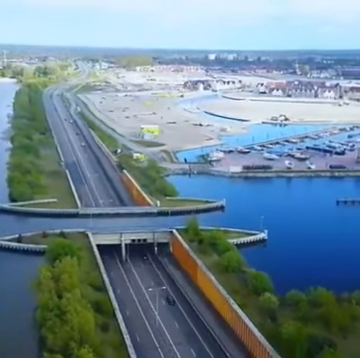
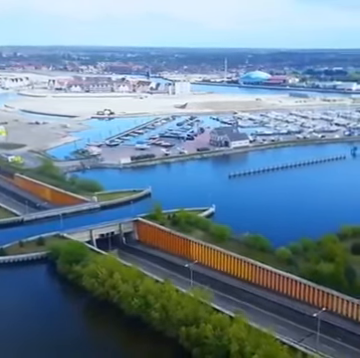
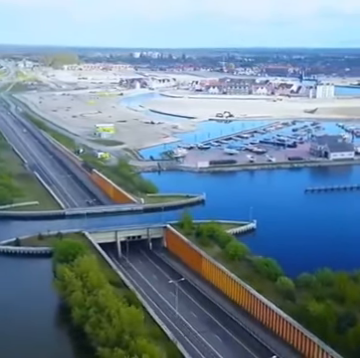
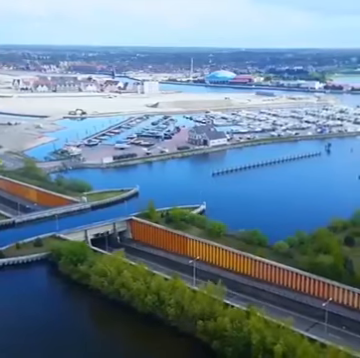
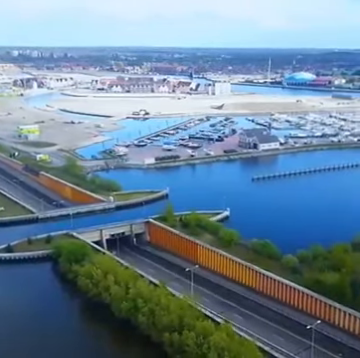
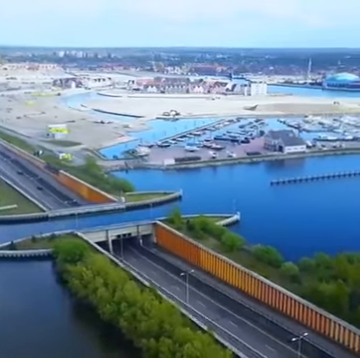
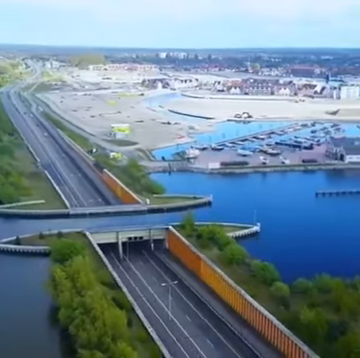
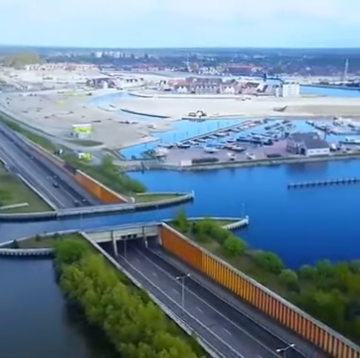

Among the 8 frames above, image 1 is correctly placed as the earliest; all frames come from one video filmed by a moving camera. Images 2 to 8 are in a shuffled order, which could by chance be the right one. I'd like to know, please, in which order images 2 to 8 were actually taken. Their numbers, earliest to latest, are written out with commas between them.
7, 3, 8, 6, 5, 2, 4
